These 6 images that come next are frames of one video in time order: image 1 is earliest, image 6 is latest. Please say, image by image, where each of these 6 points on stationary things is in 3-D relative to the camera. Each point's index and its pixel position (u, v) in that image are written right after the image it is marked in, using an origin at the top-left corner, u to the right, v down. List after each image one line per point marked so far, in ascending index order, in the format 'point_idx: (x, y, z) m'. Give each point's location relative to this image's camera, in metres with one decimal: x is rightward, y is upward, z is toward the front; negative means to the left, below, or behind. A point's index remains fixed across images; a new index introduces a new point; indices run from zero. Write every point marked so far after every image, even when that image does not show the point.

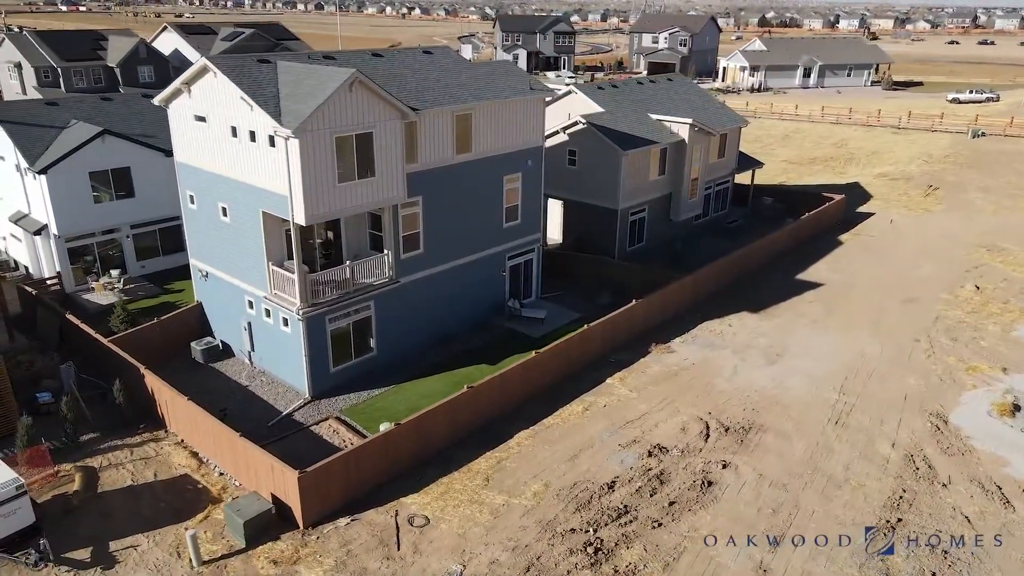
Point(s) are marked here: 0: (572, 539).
0: (+1.2, -5.3, +15.4) m
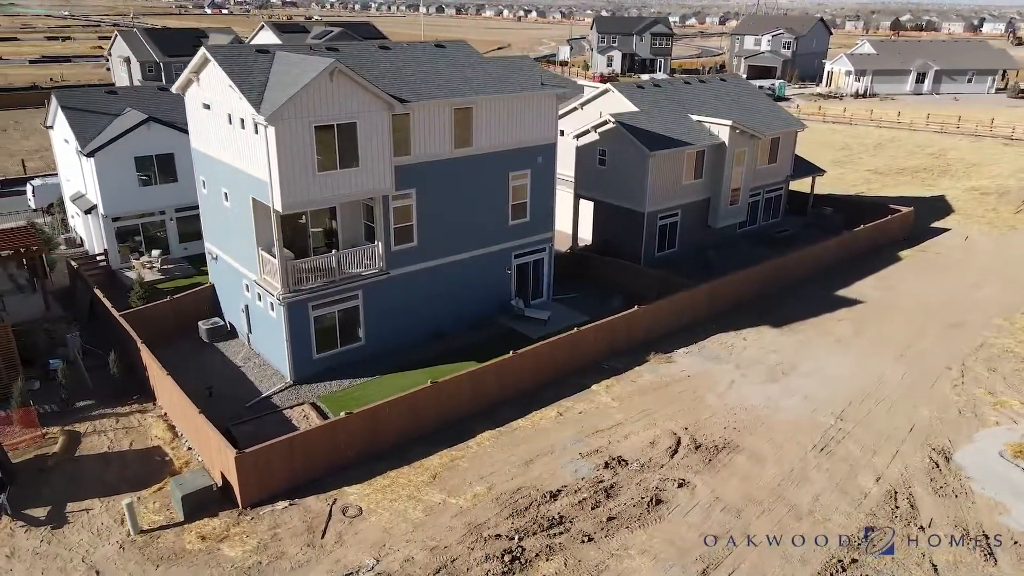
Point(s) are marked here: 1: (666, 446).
0: (-0.4, -5.2, +14.9) m
1: (+3.8, -3.9, +18.3) m
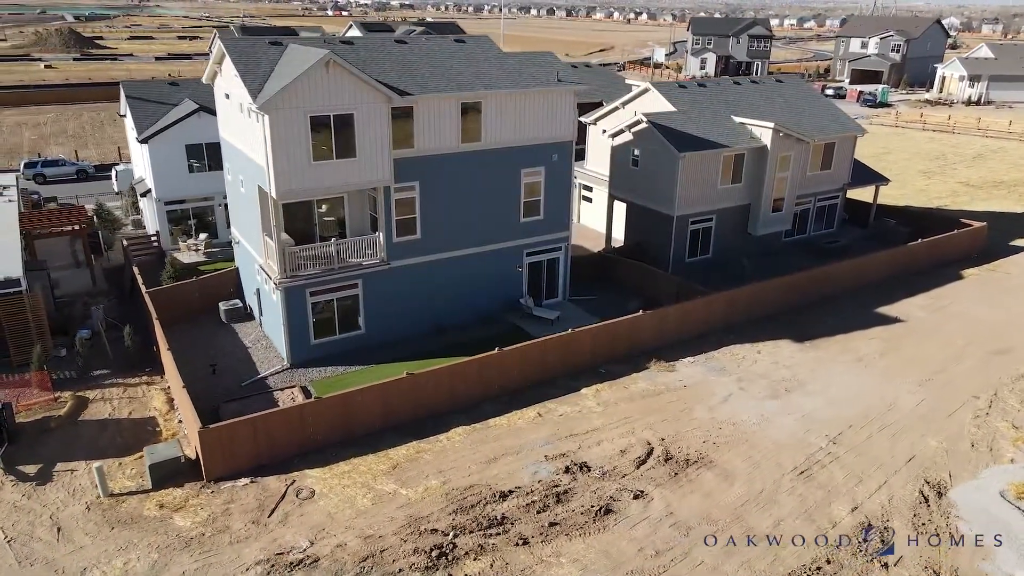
0: (-1.8, -5.1, +14.8) m
1: (+3.0, -4.0, +17.5) m
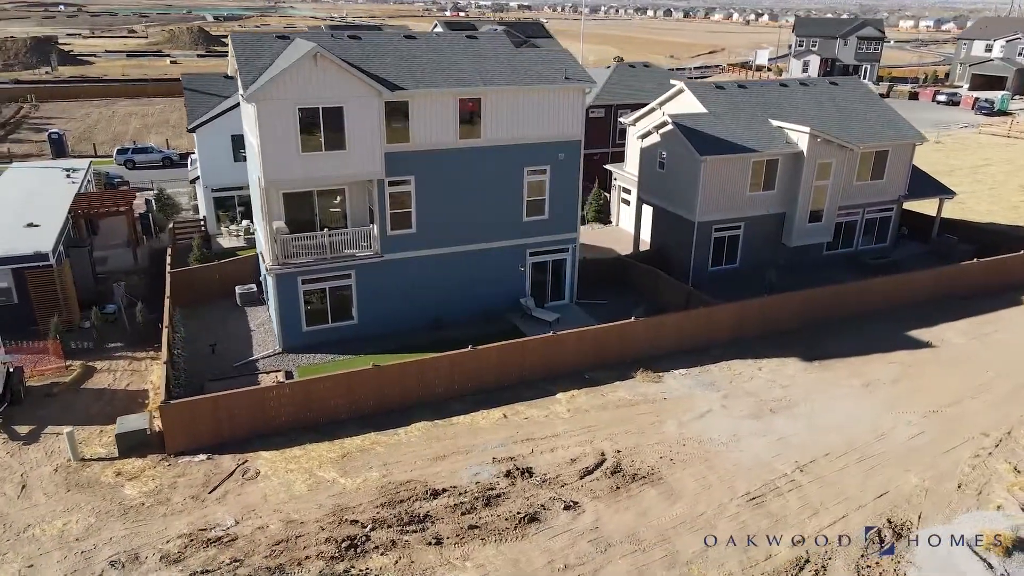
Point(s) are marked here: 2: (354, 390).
0: (-3.4, -4.9, +14.8) m
1: (+1.7, -4.1, +16.9) m
2: (-4.1, -2.7, +19.2) m
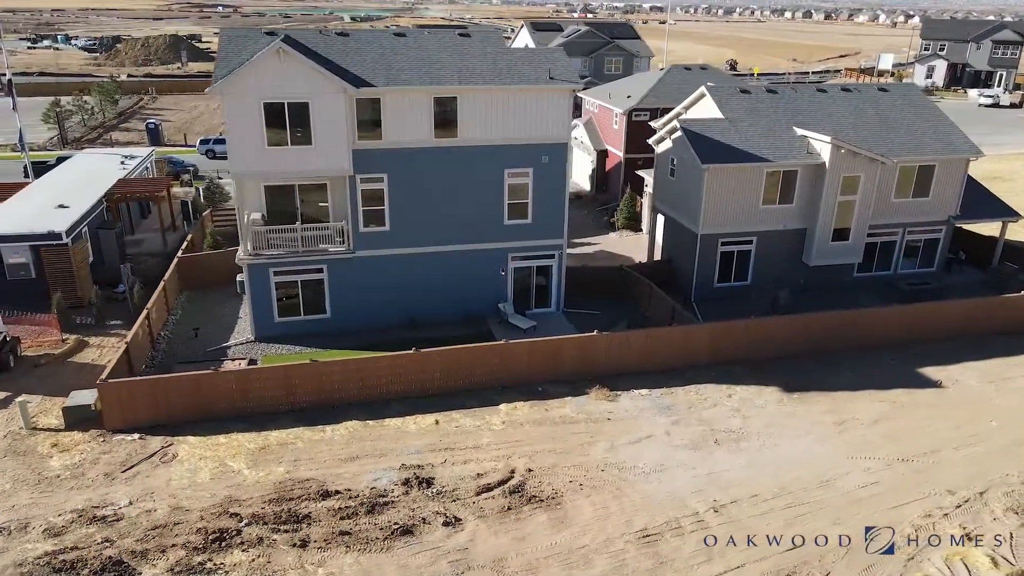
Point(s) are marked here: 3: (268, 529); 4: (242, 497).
0: (-5.9, -4.7, +14.9) m
1: (-0.5, -4.3, +16.2) m
2: (-5.8, -2.5, +19.3) m
3: (-4.9, -4.8, +14.7) m
4: (-5.8, -4.5, +15.8) m
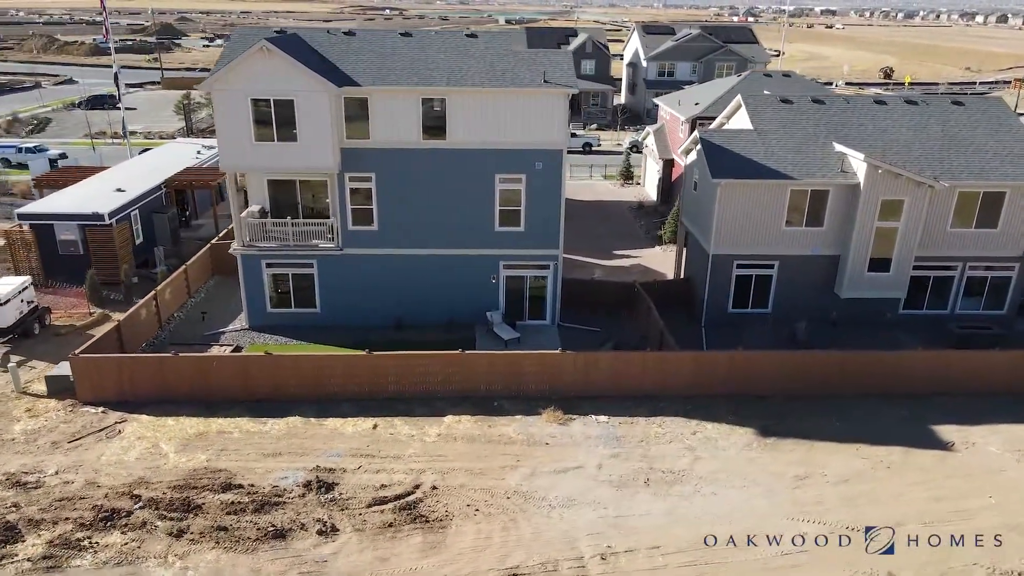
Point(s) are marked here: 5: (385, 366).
0: (-8.3, -4.5, +15.4) m
1: (-2.7, -4.4, +15.7) m
2: (-7.1, -2.3, +19.8) m
3: (-7.2, -4.6, +15.0) m
4: (-7.9, -4.2, +16.2) m
5: (-3.4, -2.1, +19.8) m
